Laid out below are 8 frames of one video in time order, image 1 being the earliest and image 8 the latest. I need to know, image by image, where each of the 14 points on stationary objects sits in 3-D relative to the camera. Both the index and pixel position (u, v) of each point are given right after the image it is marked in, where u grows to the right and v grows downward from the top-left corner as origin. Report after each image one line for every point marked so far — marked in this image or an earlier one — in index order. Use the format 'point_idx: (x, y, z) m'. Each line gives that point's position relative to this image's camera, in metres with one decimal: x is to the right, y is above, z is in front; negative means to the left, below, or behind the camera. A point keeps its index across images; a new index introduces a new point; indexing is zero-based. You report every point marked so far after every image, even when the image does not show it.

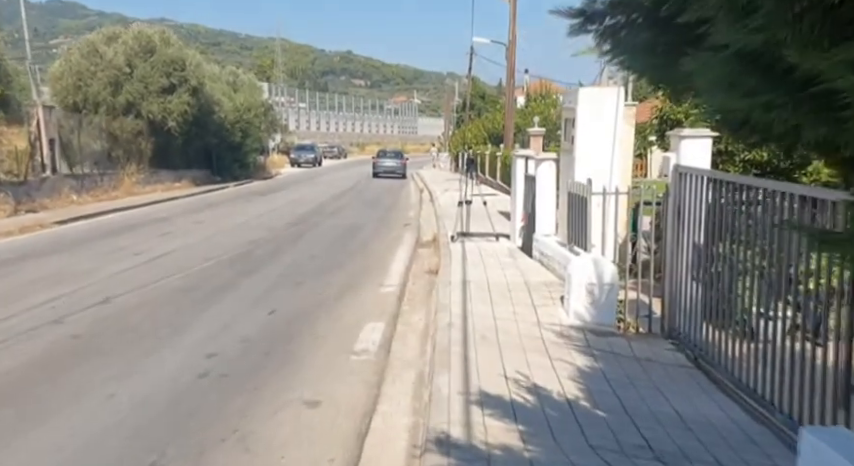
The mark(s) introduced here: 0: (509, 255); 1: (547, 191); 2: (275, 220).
0: (+1.4, -0.4, +12.8) m
1: (+1.9, +0.7, +12.2) m
2: (-3.9, +0.3, +19.5) m
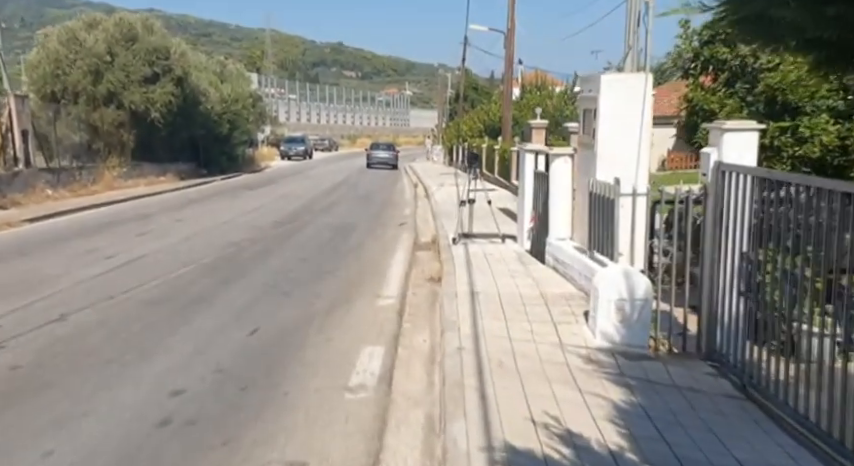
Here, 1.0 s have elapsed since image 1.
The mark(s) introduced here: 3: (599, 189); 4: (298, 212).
0: (+1.4, -0.4, +11.6) m
1: (+2.0, +0.6, +11.0) m
2: (-3.9, +0.3, +18.2) m
3: (+2.1, +0.6, +9.3) m
4: (-3.3, +0.6, +20.0) m
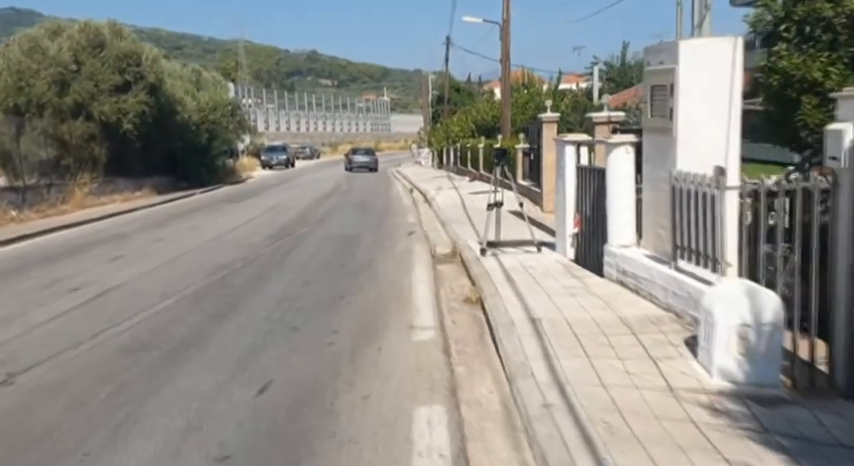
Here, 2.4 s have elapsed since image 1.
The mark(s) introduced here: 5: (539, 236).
0: (+1.8, -0.5, +9.7) m
1: (+2.3, +0.6, +9.1) m
2: (-3.7, 0.0, +16.2) m
3: (+2.5, +0.5, +7.5) m
4: (-3.2, +0.2, +17.9) m
5: (+1.9, -0.1, +13.0) m
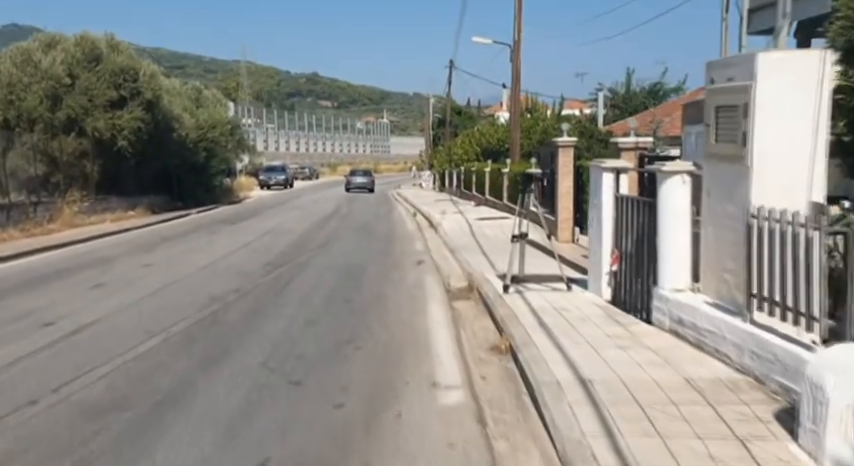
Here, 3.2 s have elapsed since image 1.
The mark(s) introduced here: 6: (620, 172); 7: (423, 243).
0: (+2.0, -1.0, +8.5) m
1: (+2.6, +0.1, +7.9) m
2: (-3.5, -0.5, +15.0) m
3: (+2.8, +0.1, +6.3) m
4: (-3.0, -0.4, +16.7) m
5: (+2.1, -0.6, +11.8) m
6: (+2.4, +0.8, +9.7) m
7: (-0.1, -0.3, +19.0) m
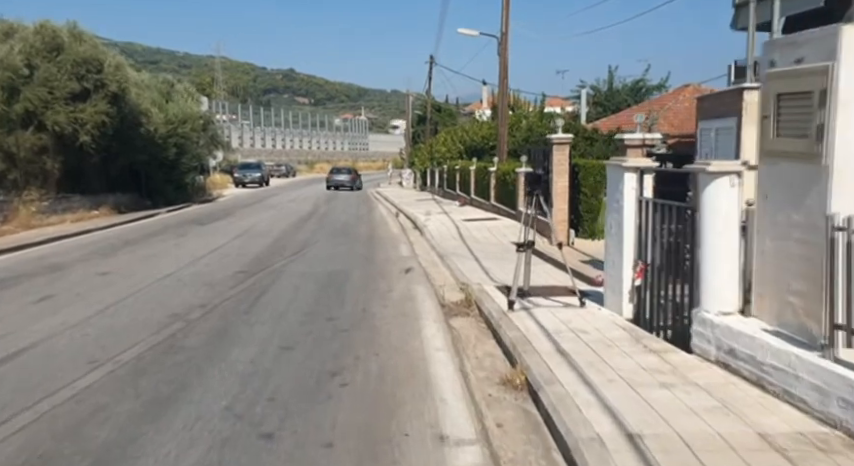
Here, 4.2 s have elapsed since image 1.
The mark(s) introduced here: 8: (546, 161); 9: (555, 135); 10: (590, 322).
0: (+2.0, -1.1, +7.2) m
1: (+2.6, 0.0, +6.7) m
2: (-3.7, -0.6, +13.5) m
3: (+2.8, 0.0, +5.0) m
4: (-3.2, -0.5, +15.3) m
5: (+2.0, -0.7, +10.5) m
6: (+2.4, +0.7, +8.4) m
7: (-0.4, -0.3, +17.7) m
8: (+3.0, +1.8, +19.5) m
9: (+3.1, +2.3, +18.4) m
10: (+1.8, -1.0, +8.4) m
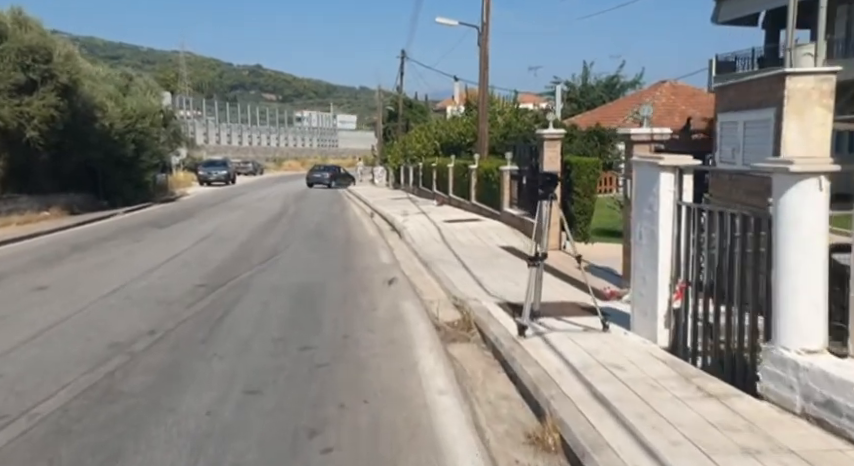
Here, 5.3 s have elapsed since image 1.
0: (+2.1, -1.2, +5.8) m
1: (+2.6, -0.1, +5.3) m
2: (-3.9, -0.7, +11.9) m
3: (+3.0, -0.1, +3.6) m
4: (-3.5, -0.6, +13.6) m
5: (+1.9, -0.8, +9.1) m
6: (+2.4, +0.6, +7.0) m
7: (-0.8, -0.4, +16.1) m
8: (+2.6, +1.8, +18.1) m
9: (+2.6, +2.3, +17.0) m
10: (+1.8, -1.1, +6.9) m
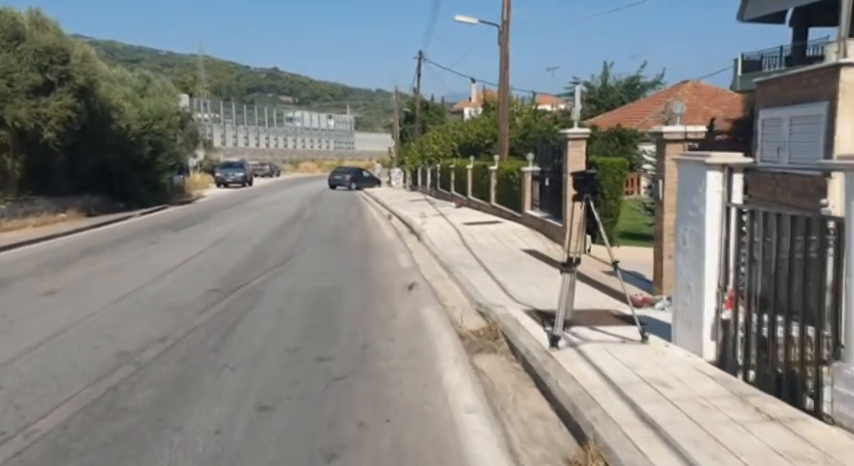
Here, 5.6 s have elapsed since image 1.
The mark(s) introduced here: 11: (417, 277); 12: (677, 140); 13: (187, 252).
0: (+2.3, -1.2, +5.2) m
1: (+2.8, -0.1, +4.7) m
2: (-3.6, -0.8, +11.4) m
3: (+3.1, -0.1, +3.1) m
4: (-3.2, -0.6, +13.2) m
5: (+2.2, -0.8, +8.5) m
6: (+2.6, +0.5, +6.4) m
7: (-0.4, -0.5, +15.6) m
8: (+3.0, +1.7, +17.5) m
9: (+3.1, +2.2, +16.4) m
10: (+2.0, -1.1, +6.4) m
11: (-0.2, -0.7, +12.8) m
12: (+3.8, +1.4, +11.7) m
13: (-5.0, -0.4, +16.0) m
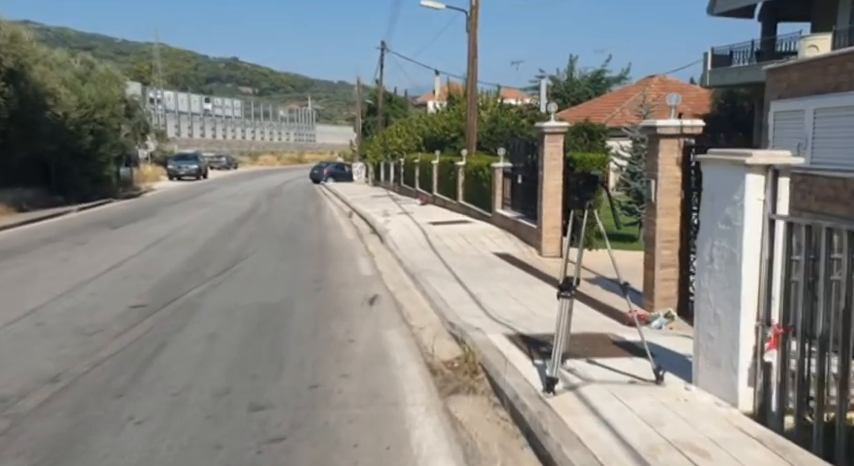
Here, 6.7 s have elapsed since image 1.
0: (+2.1, -1.4, +3.9) m
1: (+2.7, -0.3, +3.3) m
2: (-4.1, -0.9, +9.8) m
3: (+3.0, -0.3, +1.7) m
4: (-3.7, -0.7, +11.6) m
5: (+1.8, -0.9, +7.1) m
6: (+2.4, +0.4, +5.1) m
7: (-1.1, -0.5, +14.1) m
8: (+2.2, +1.7, +16.1) m
9: (+2.3, +2.2, +15.0) m
10: (+1.7, -1.3, +5.0) m
11: (-0.7, -0.8, +11.3) m
12: (+3.3, +1.3, +10.4) m
13: (-5.7, -0.4, +14.2) m
